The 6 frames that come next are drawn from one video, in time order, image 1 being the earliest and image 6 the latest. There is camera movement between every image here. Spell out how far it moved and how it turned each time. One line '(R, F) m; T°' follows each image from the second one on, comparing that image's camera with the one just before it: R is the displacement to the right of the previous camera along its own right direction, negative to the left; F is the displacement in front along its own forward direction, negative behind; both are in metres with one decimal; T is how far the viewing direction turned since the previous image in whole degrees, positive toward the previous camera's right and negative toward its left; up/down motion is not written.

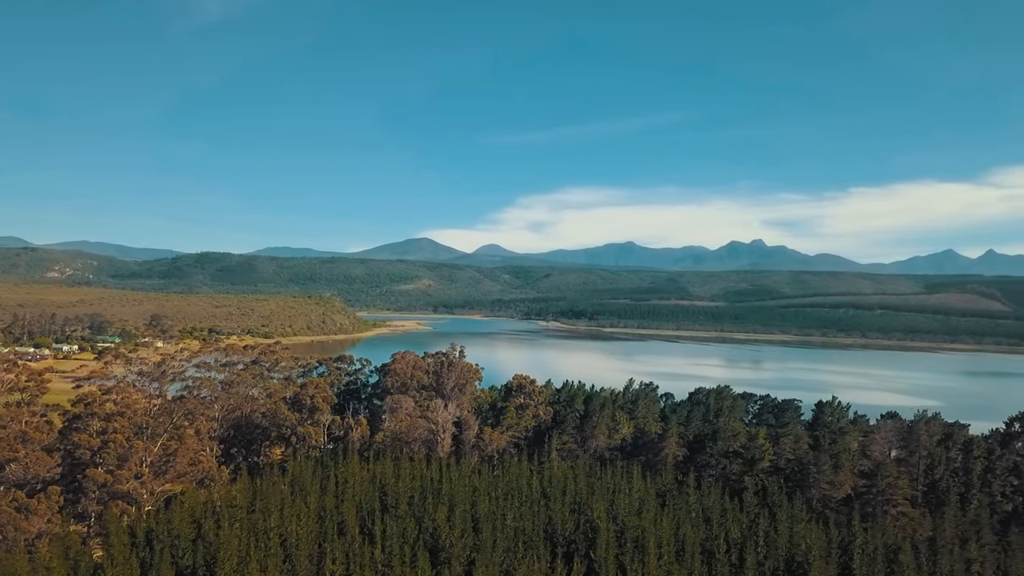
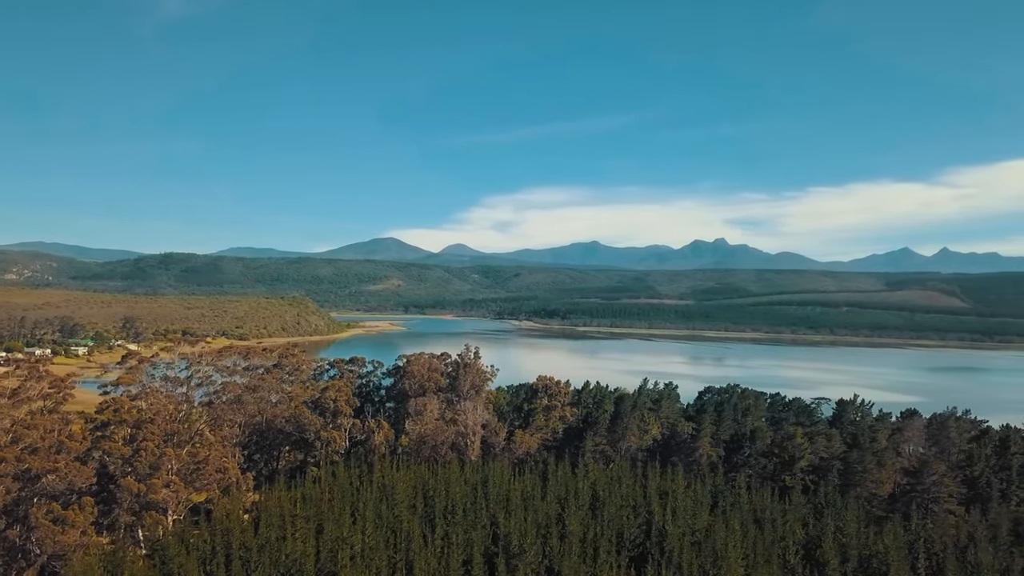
(-1.8, +0.3) m; +2°
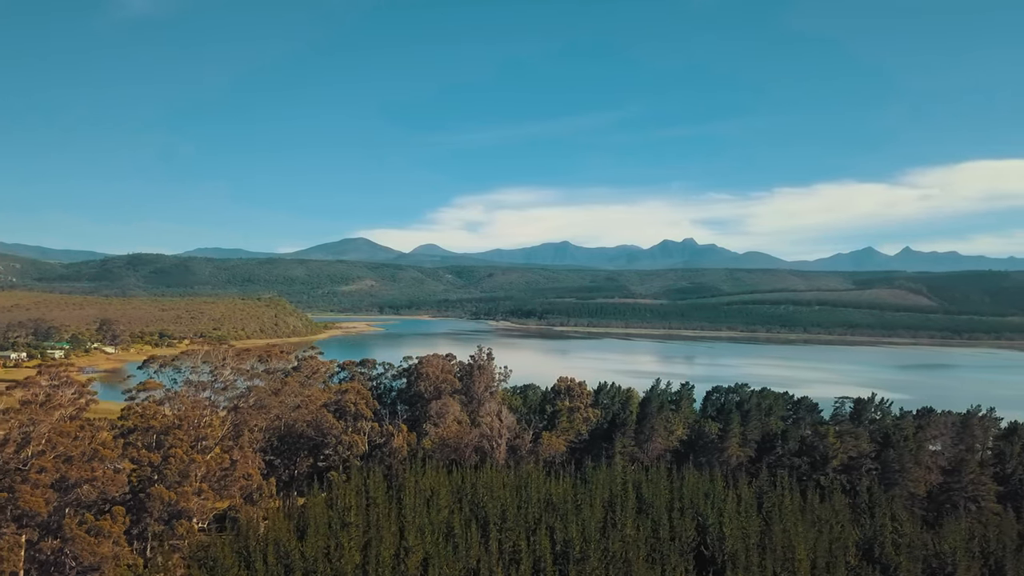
(-1.5, +0.2) m; +2°
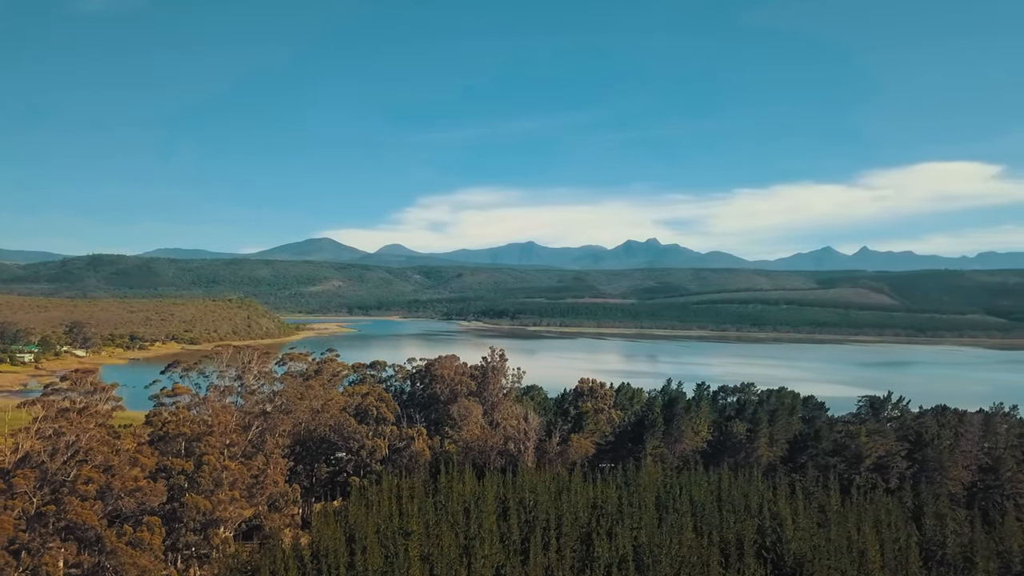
(-1.7, +0.3) m; +2°
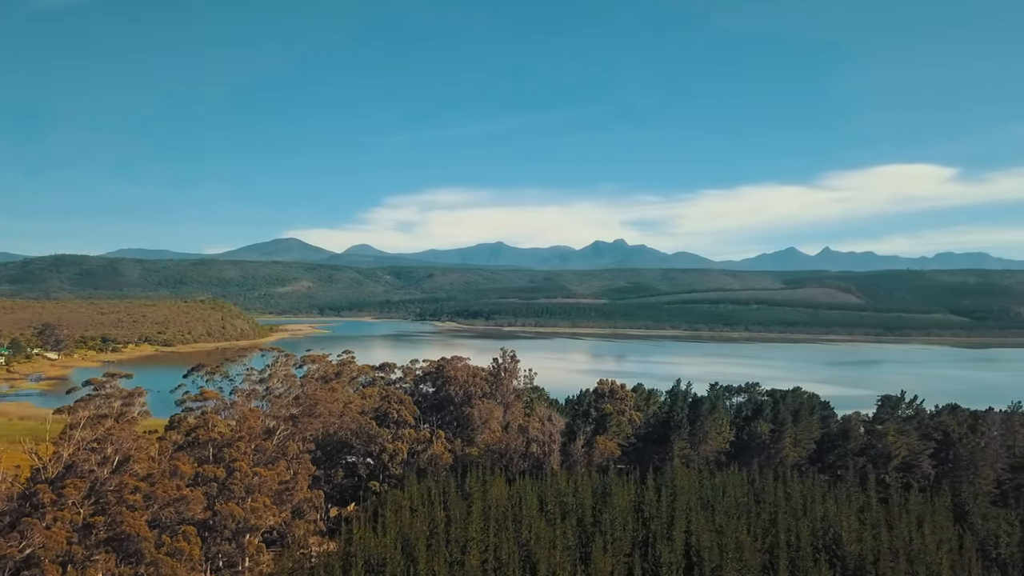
(-1.5, +0.3) m; +2°
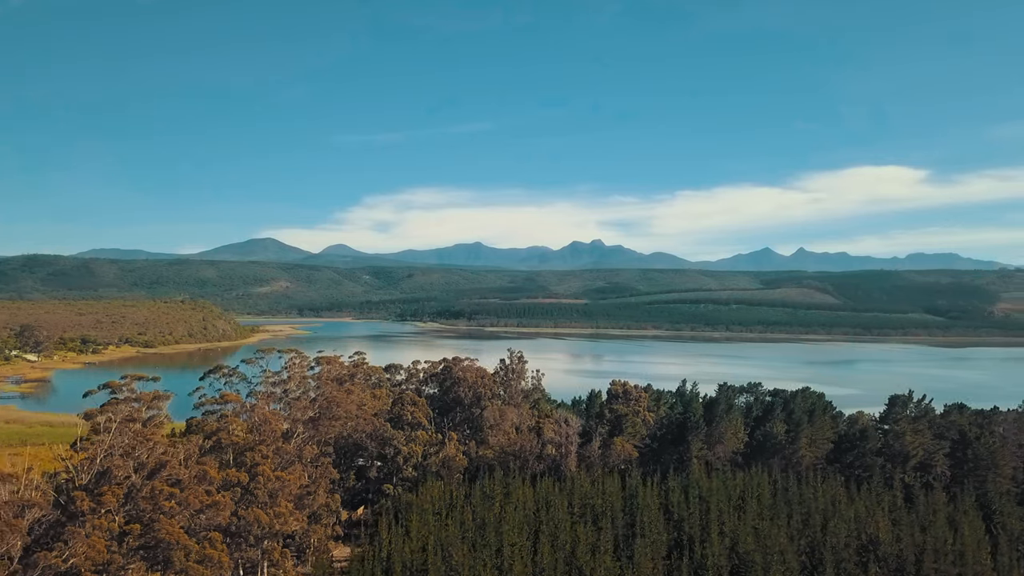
(-1.0, +0.2) m; +1°
